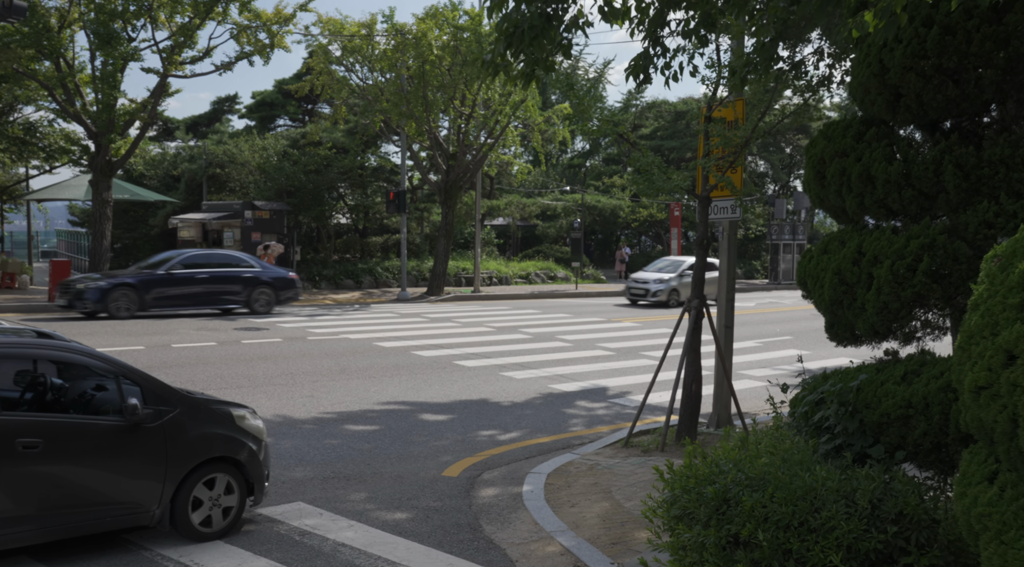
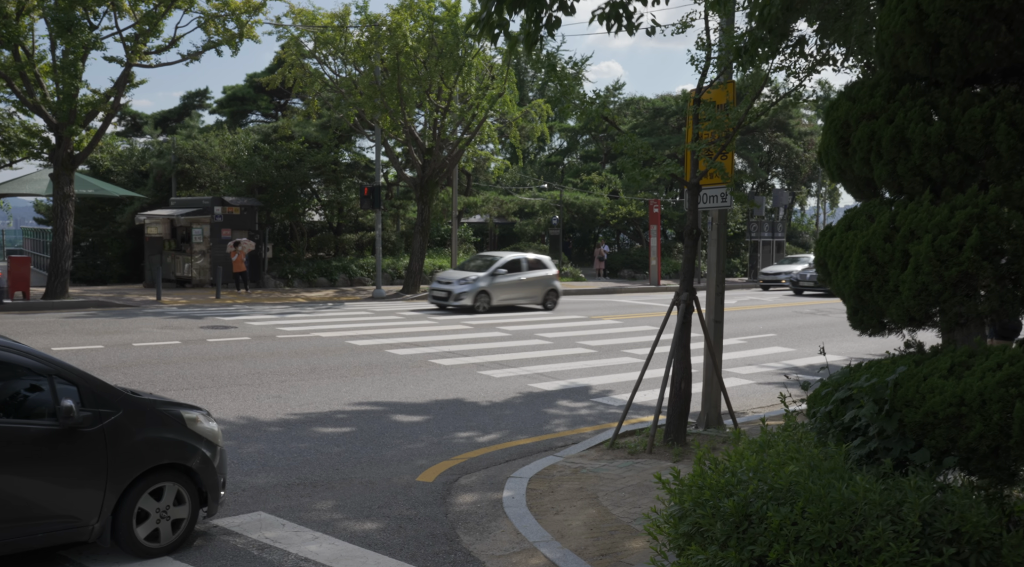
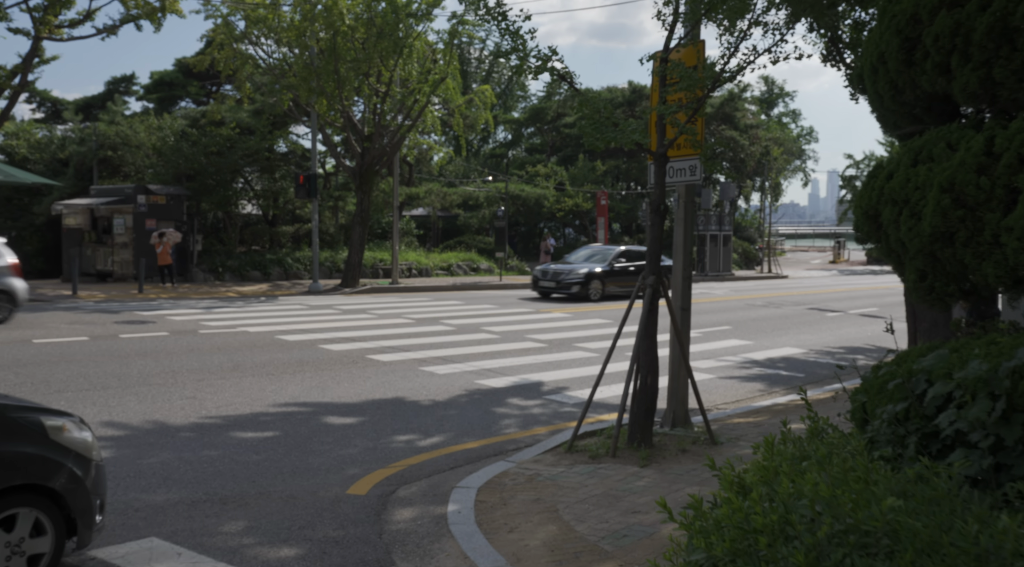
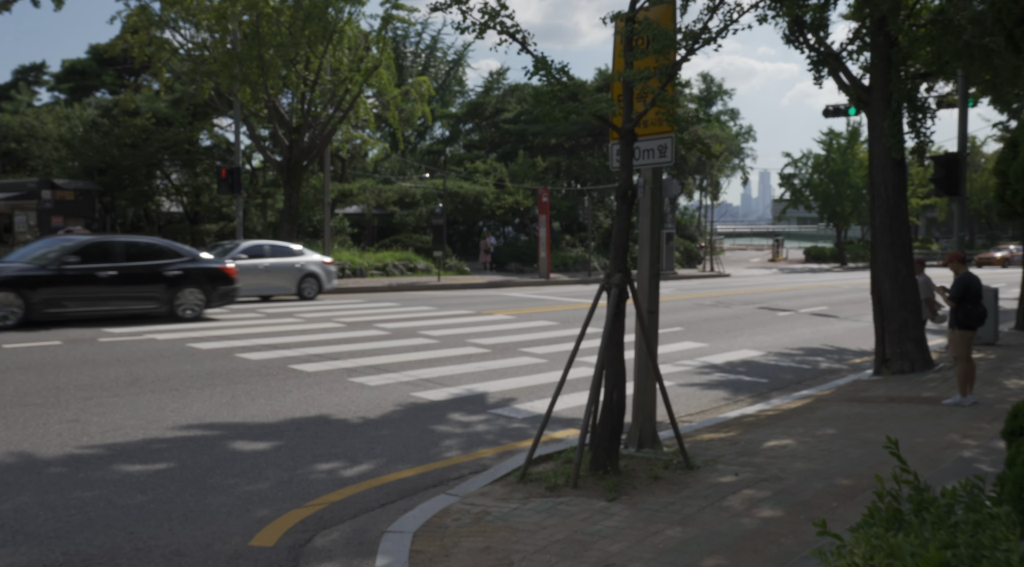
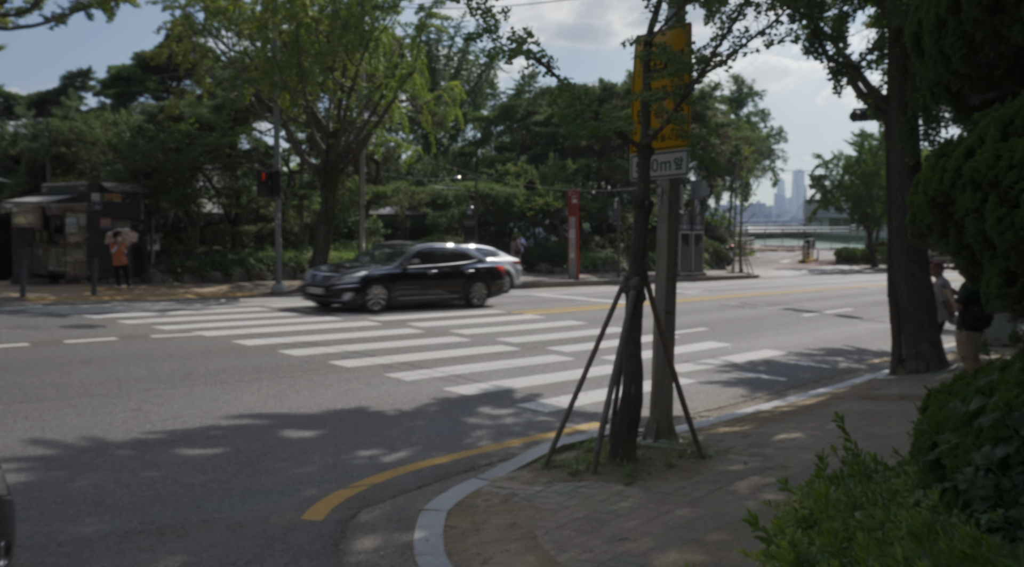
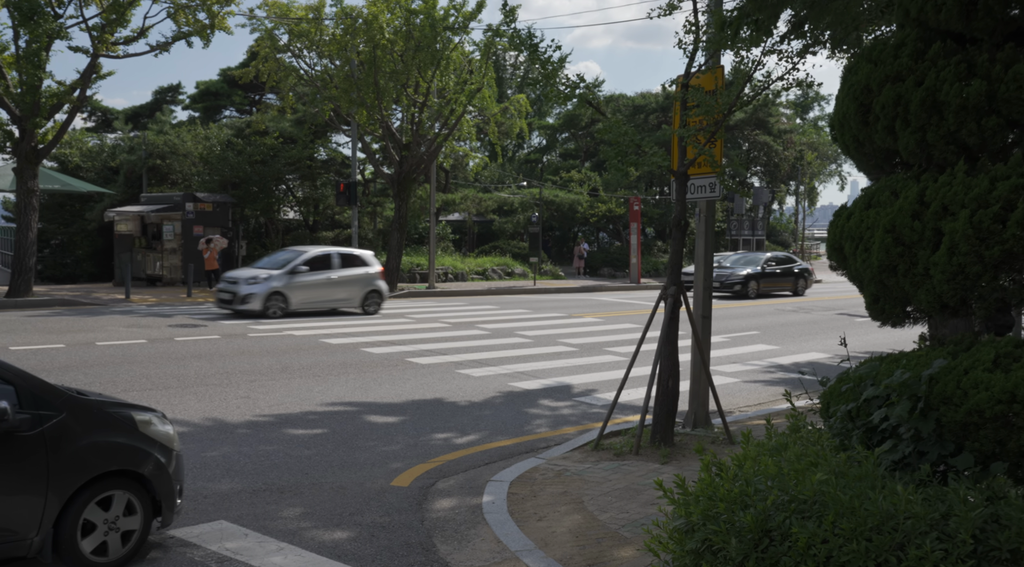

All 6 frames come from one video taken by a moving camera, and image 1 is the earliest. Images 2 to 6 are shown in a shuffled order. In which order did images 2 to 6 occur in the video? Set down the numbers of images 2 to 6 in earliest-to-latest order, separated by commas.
2, 6, 3, 5, 4
